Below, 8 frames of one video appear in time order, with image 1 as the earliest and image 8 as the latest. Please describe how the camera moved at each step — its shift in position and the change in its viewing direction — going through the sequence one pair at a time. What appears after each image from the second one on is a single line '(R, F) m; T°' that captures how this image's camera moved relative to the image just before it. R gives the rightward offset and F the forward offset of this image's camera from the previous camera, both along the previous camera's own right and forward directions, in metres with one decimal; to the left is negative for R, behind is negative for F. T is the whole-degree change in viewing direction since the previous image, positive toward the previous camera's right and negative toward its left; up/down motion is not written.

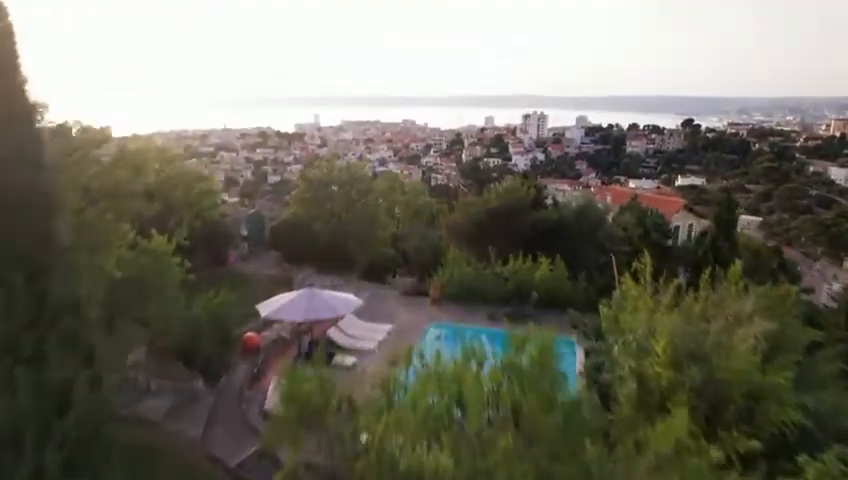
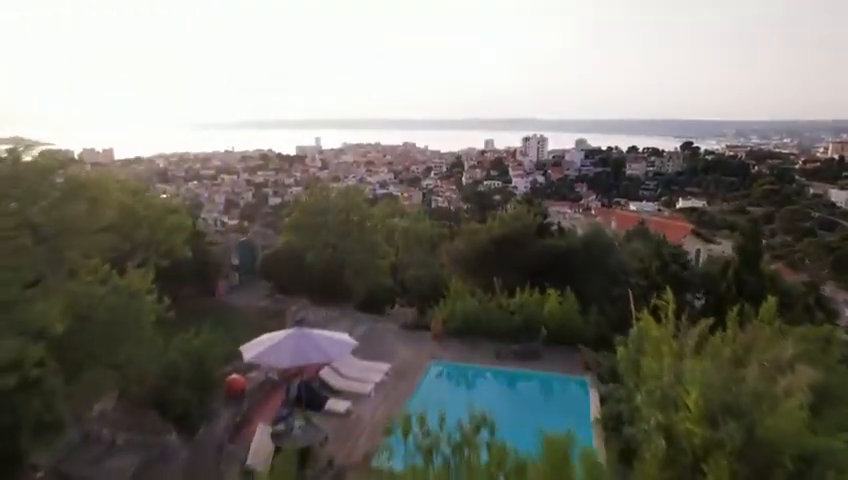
(0.0, +0.4) m; 0°
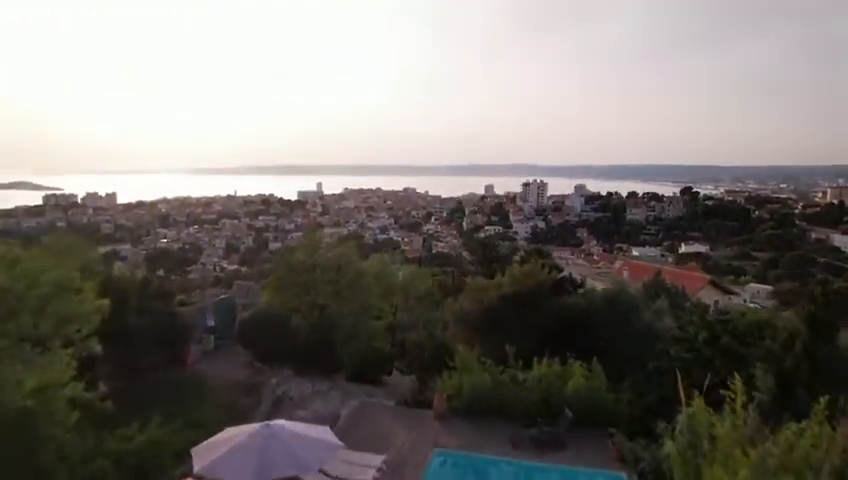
(0.0, +0.9) m; 0°
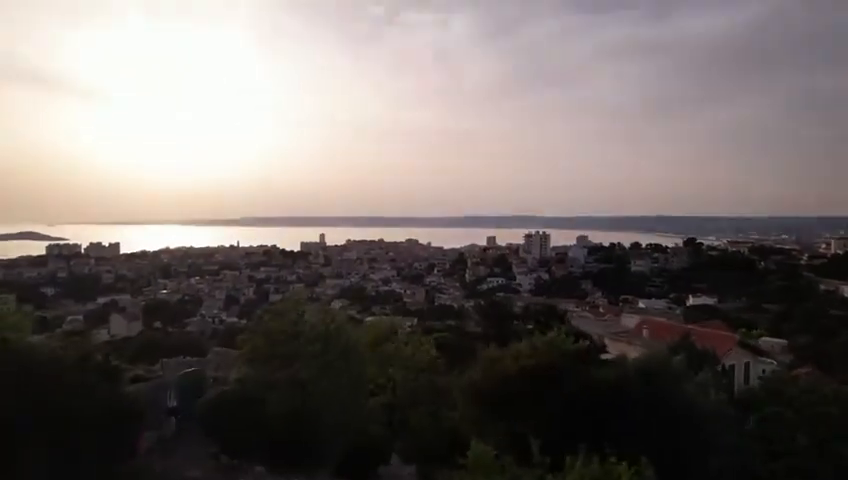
(0.0, +1.1) m; 0°
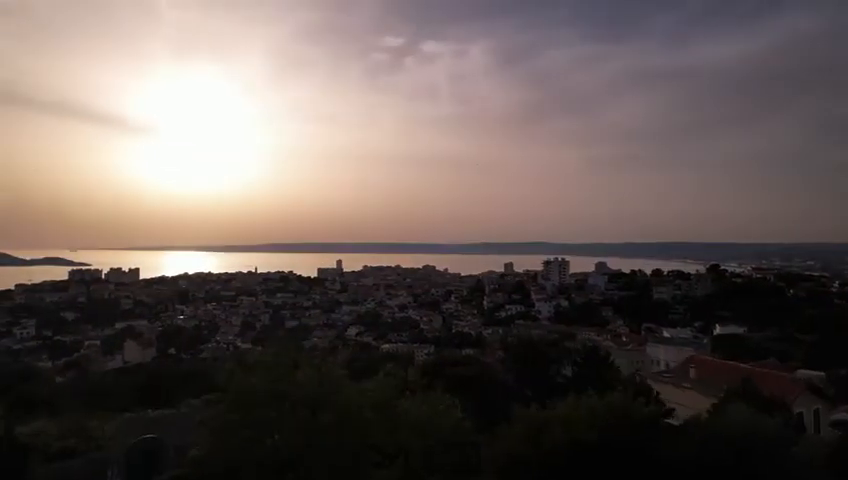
(0.0, +1.5) m; -2°
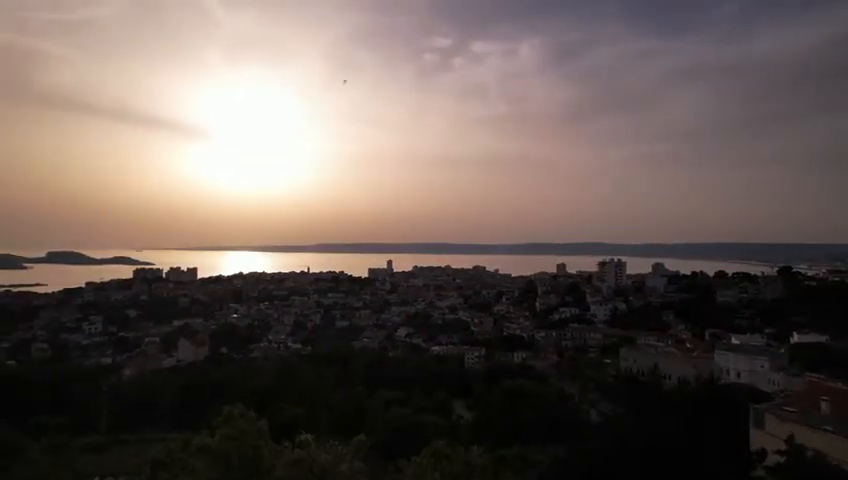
(-0.1, +2.5) m; -5°
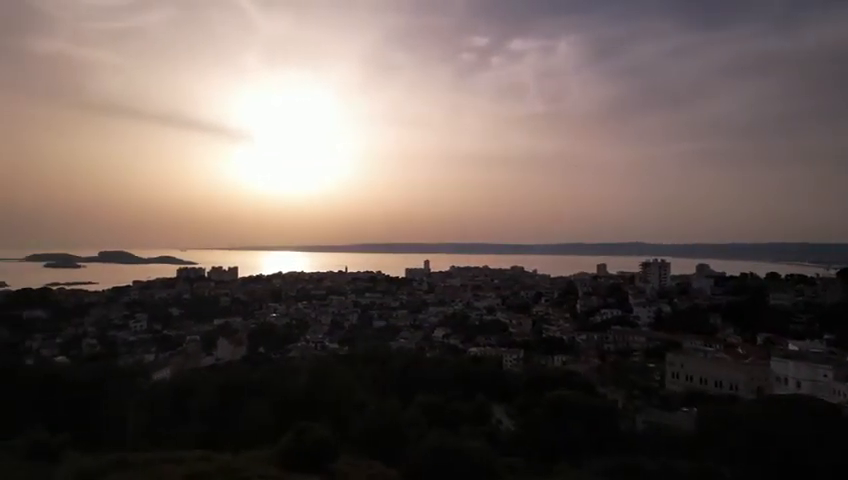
(-0.1, +1.6) m; -4°
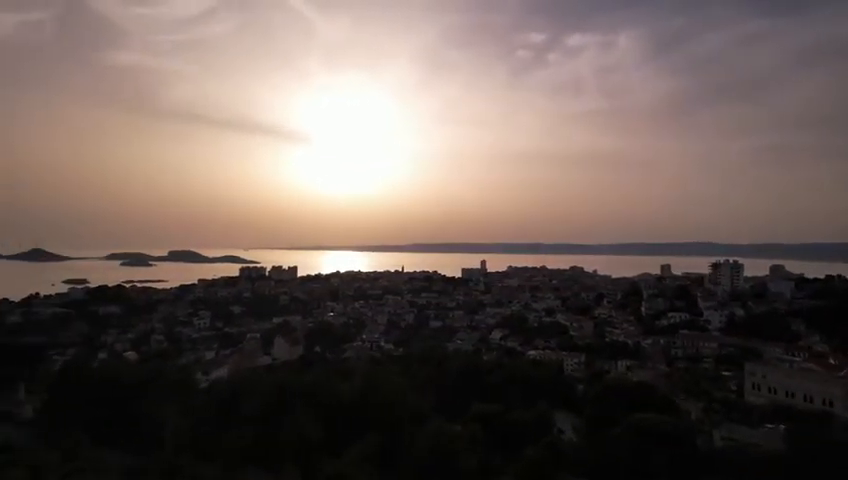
(-0.2, +2.6) m; -6°
